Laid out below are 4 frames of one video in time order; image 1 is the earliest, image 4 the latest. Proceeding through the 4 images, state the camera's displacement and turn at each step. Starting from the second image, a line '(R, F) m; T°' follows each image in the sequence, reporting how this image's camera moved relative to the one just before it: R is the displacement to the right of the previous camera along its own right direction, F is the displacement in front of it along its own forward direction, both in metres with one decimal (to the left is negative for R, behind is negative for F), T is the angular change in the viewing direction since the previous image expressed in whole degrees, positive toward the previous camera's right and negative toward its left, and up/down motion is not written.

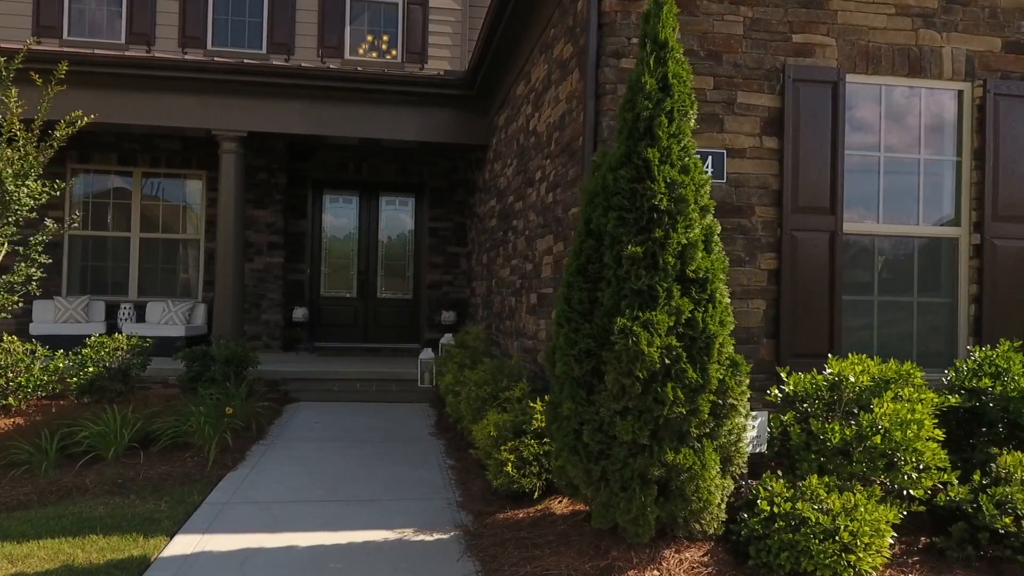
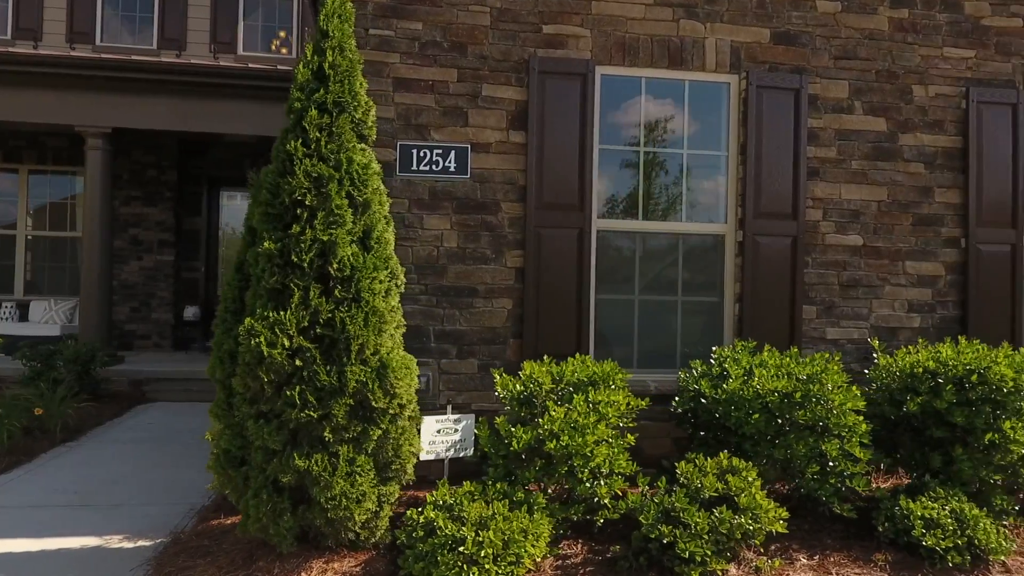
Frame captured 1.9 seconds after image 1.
(+0.8, +0.1) m; 0°
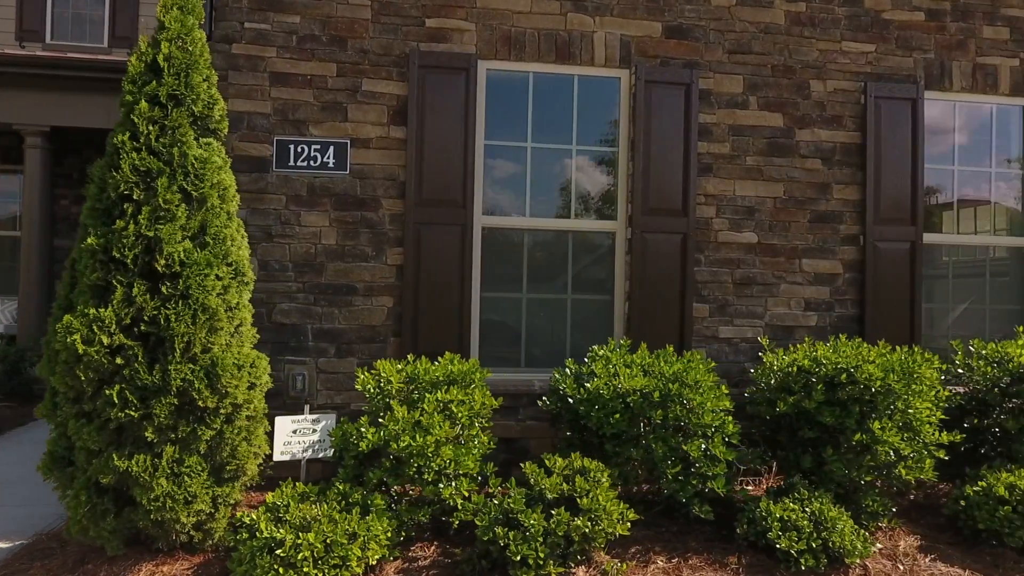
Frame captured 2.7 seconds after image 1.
(+0.4, +0.1) m; 0°
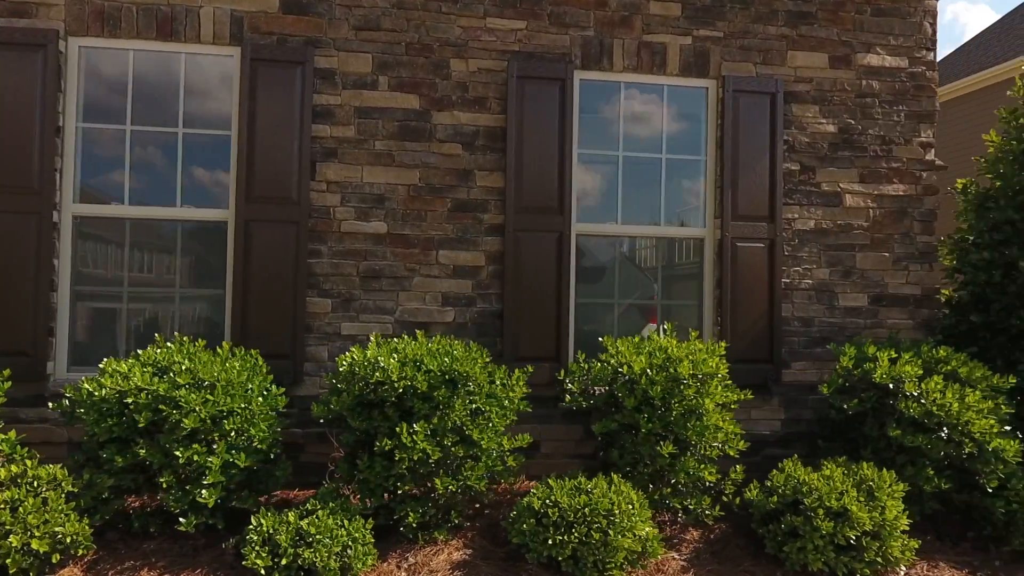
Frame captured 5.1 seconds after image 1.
(+1.2, +0.3) m; -1°
